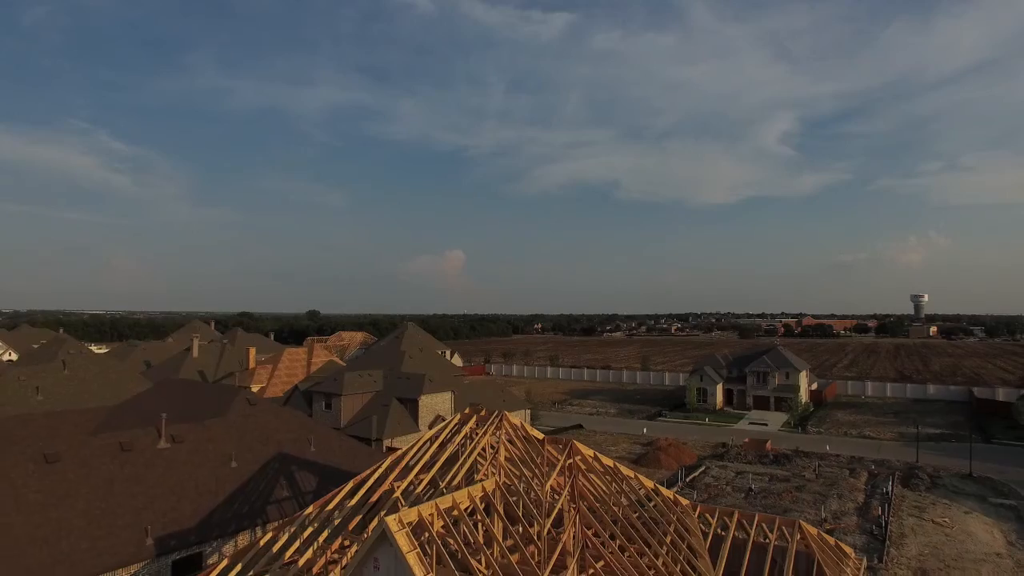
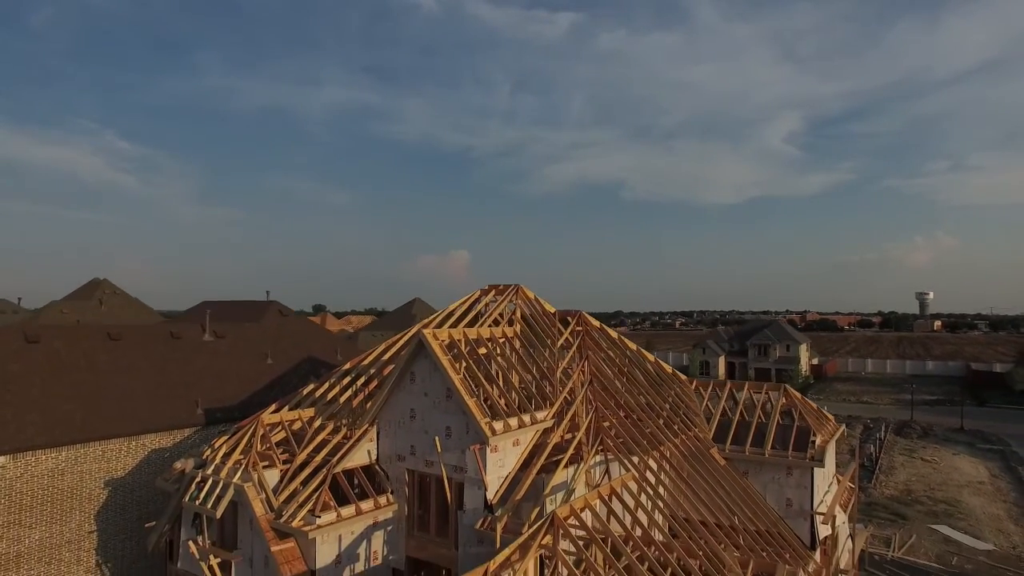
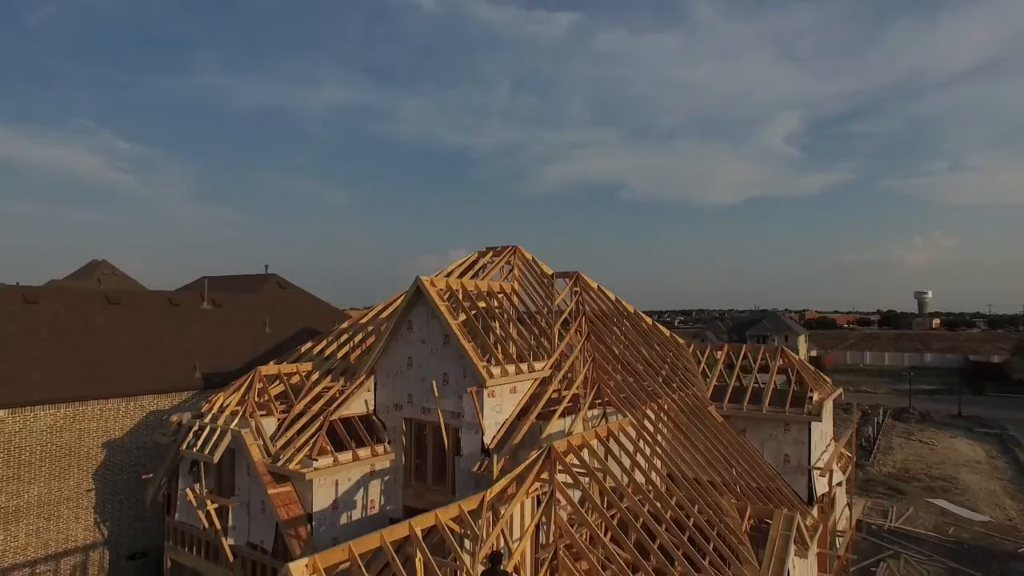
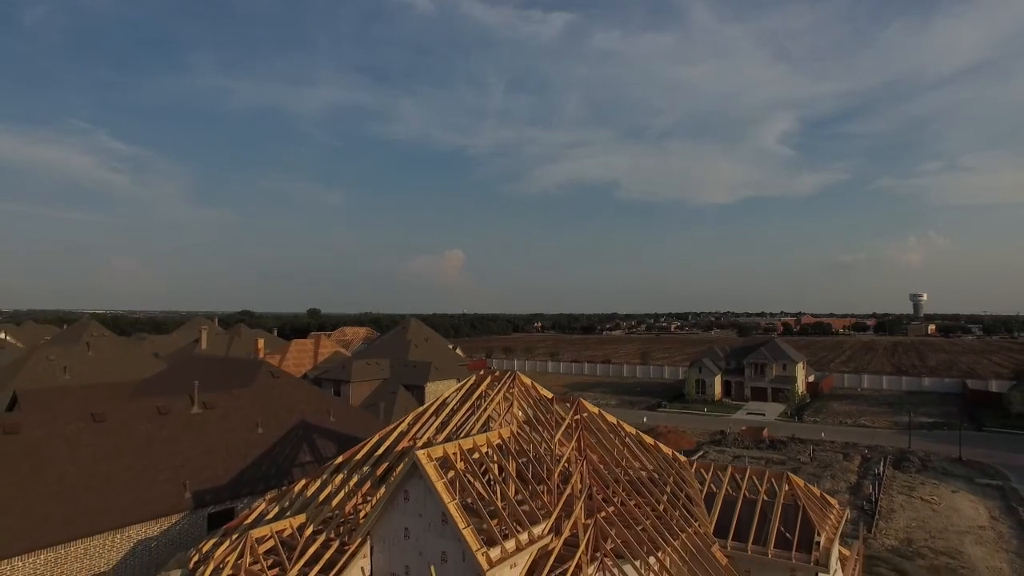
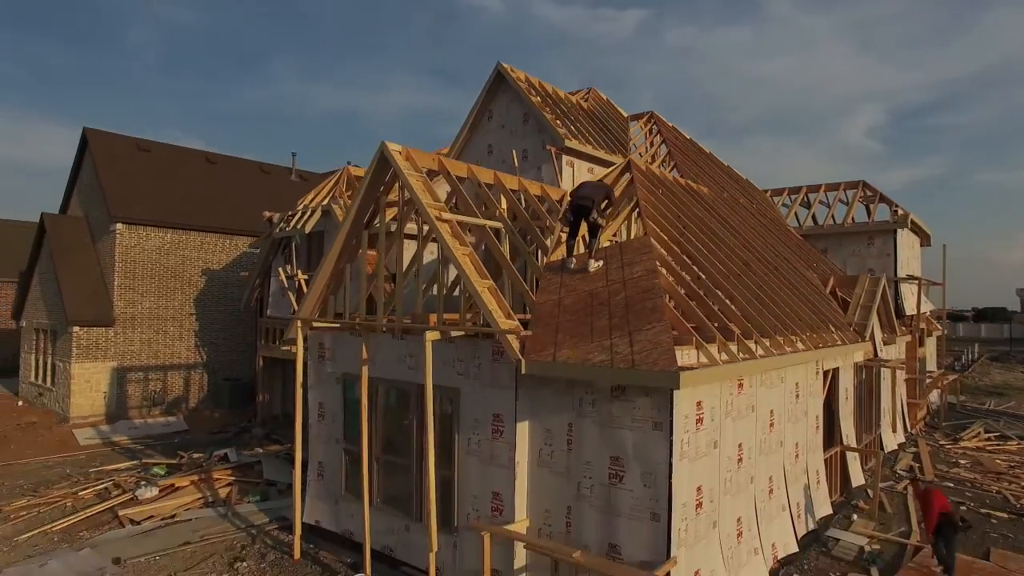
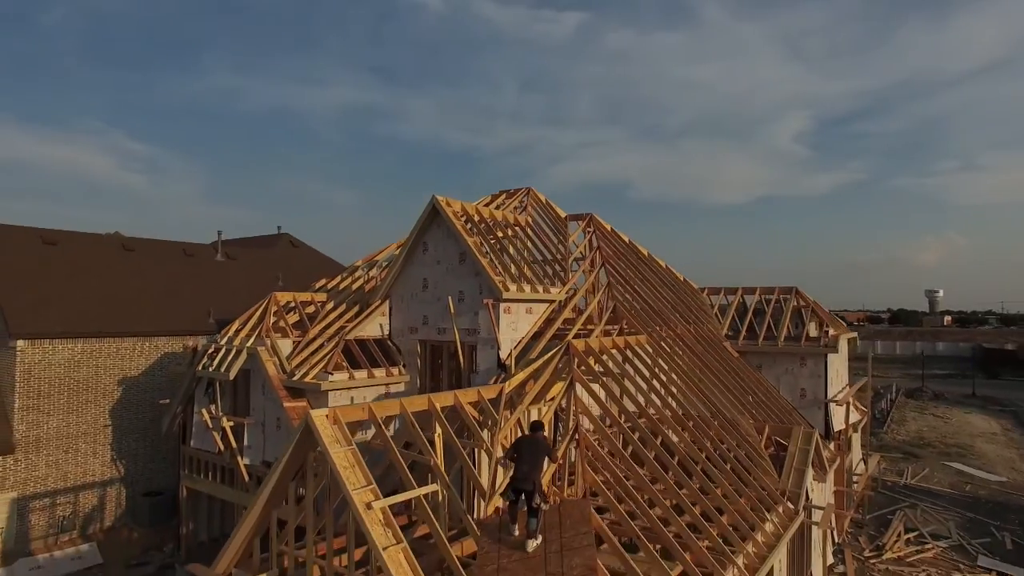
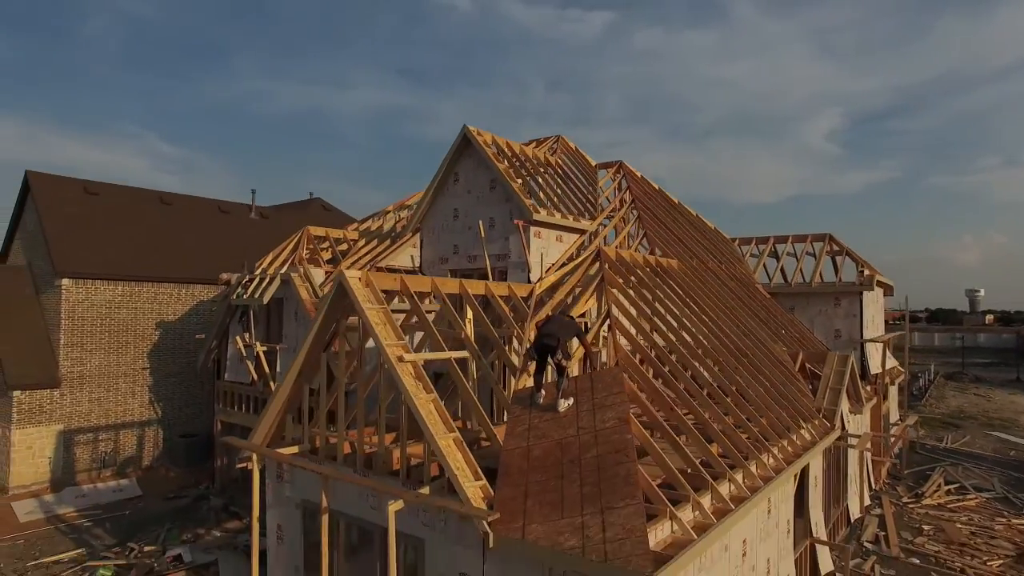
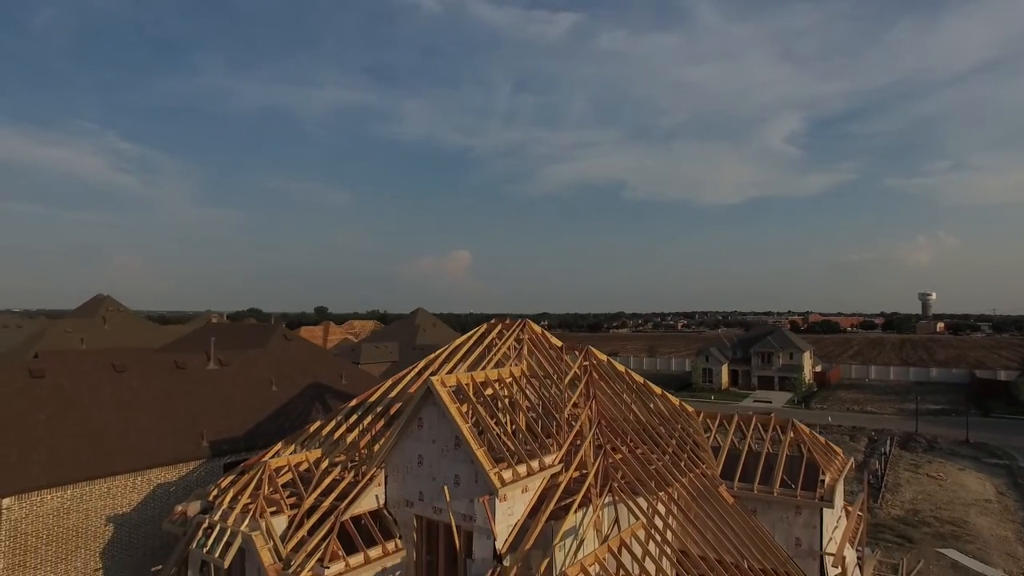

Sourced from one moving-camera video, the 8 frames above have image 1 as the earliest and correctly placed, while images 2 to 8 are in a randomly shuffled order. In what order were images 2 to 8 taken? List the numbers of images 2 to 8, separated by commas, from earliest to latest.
4, 8, 2, 3, 6, 7, 5
